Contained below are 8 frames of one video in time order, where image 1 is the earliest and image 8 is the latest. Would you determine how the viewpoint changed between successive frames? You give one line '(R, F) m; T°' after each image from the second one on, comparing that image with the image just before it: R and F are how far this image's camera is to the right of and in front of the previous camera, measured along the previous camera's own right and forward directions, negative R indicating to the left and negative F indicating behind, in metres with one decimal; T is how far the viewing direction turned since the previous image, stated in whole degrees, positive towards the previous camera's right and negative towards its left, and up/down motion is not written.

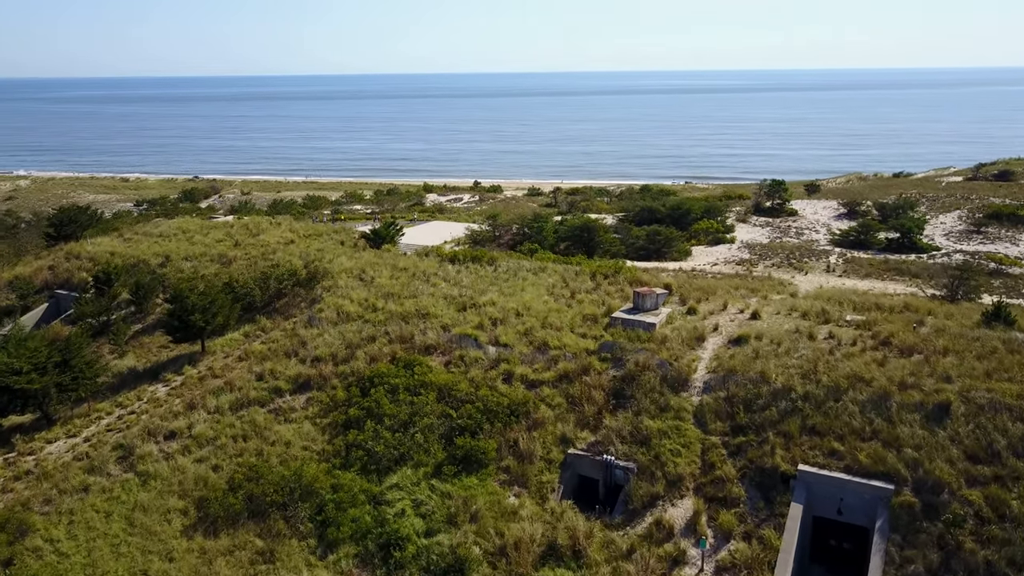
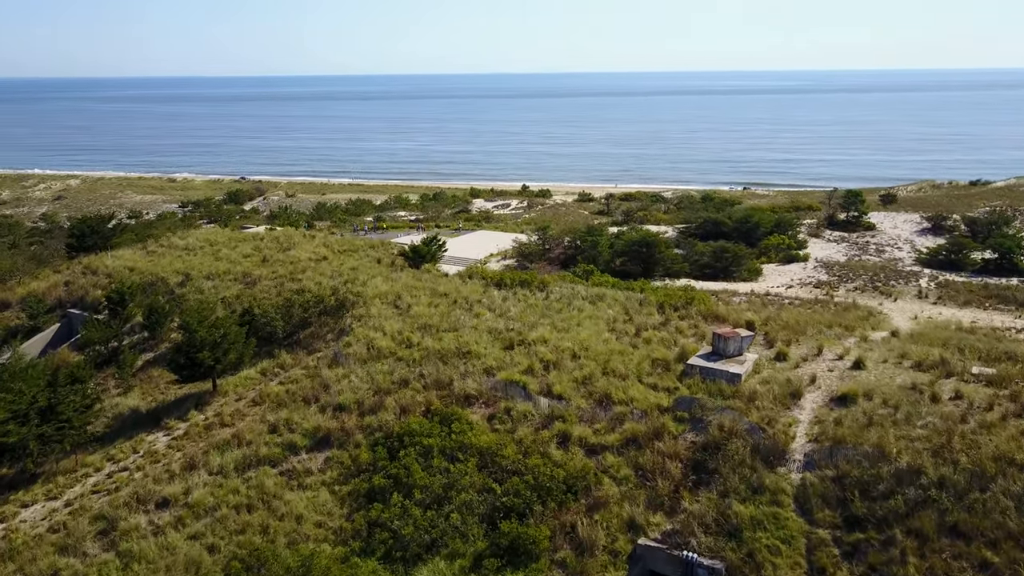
(-0.2, +2.4) m; -3°
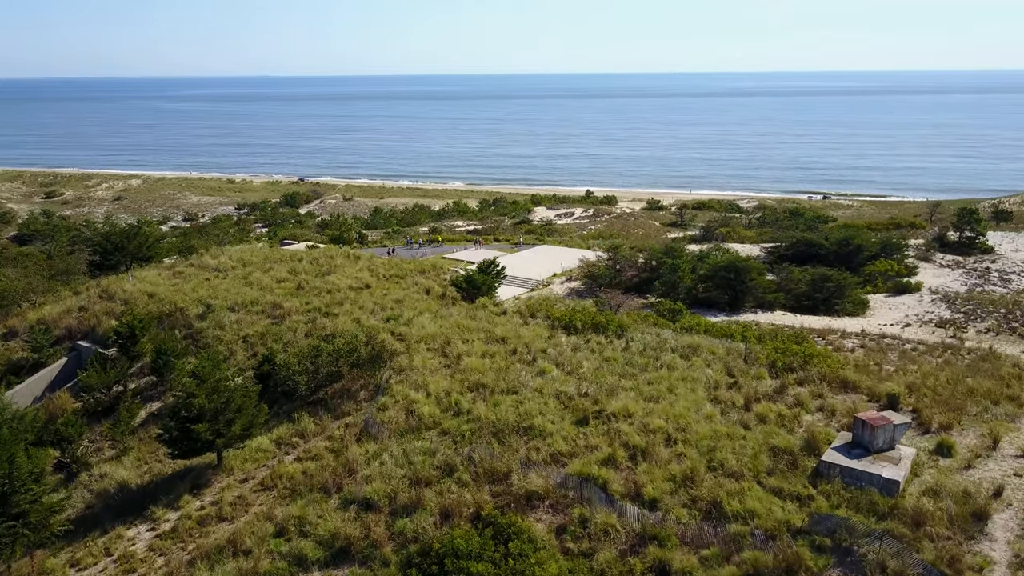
(-0.3, +3.1) m; -4°
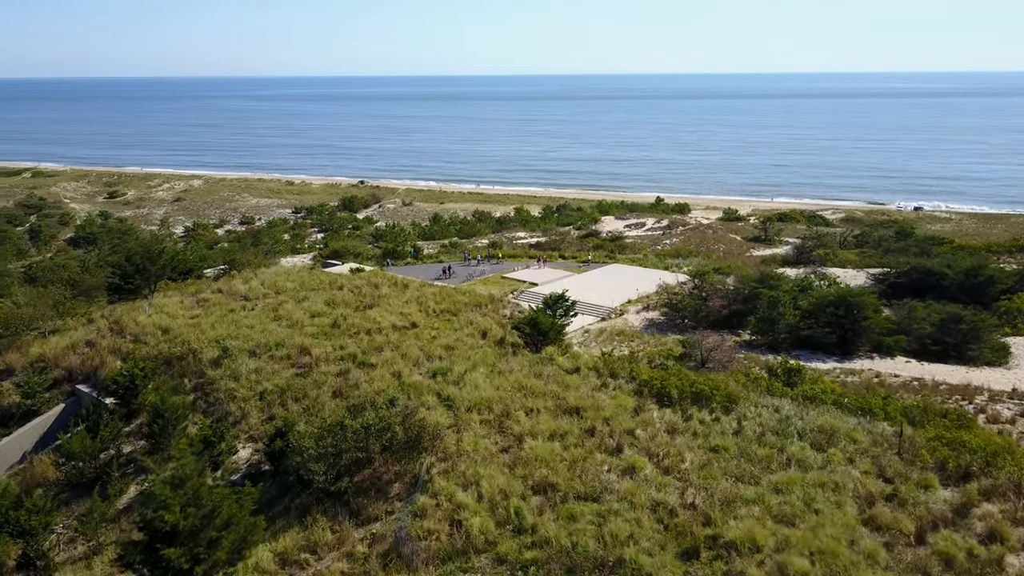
(-0.3, +3.1) m; -4°
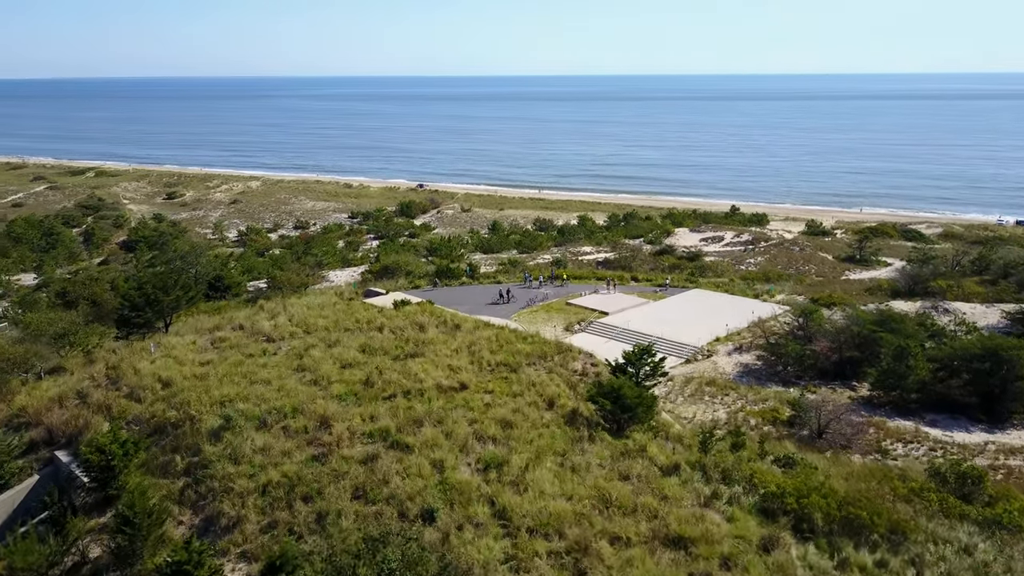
(-0.3, +3.2) m; -4°
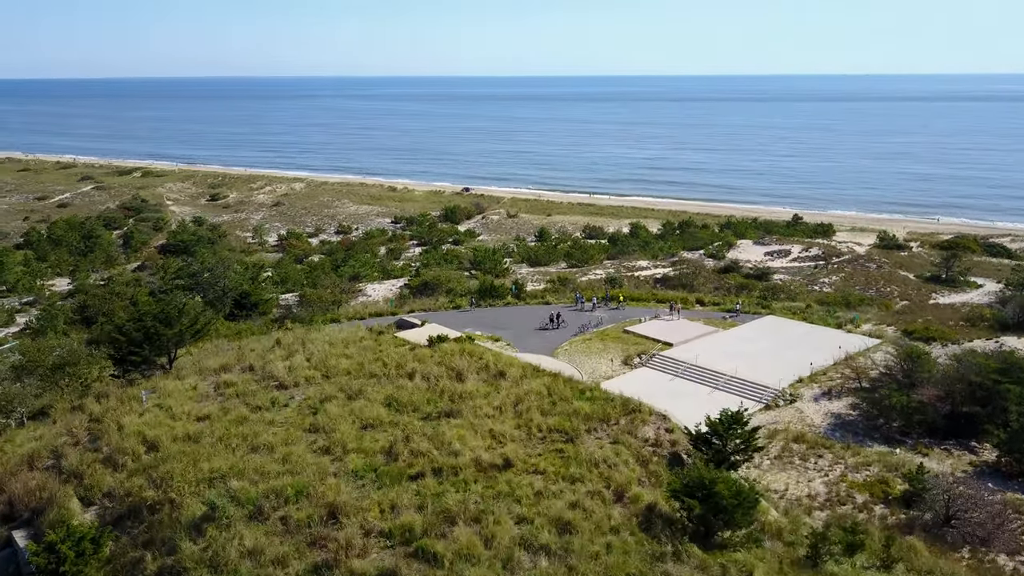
(-0.2, +2.5) m; -3°
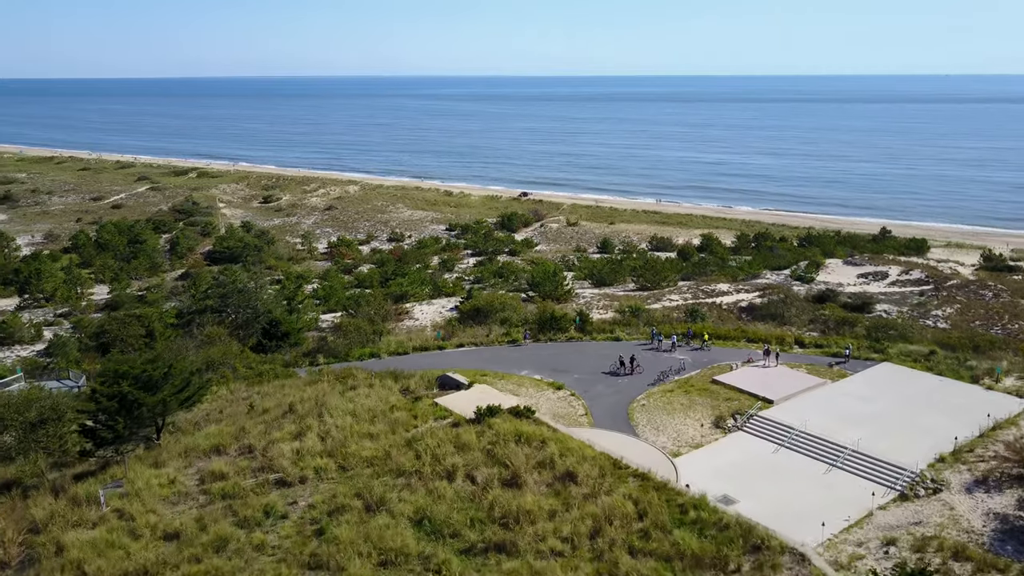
(-0.3, +3.3) m; -4°
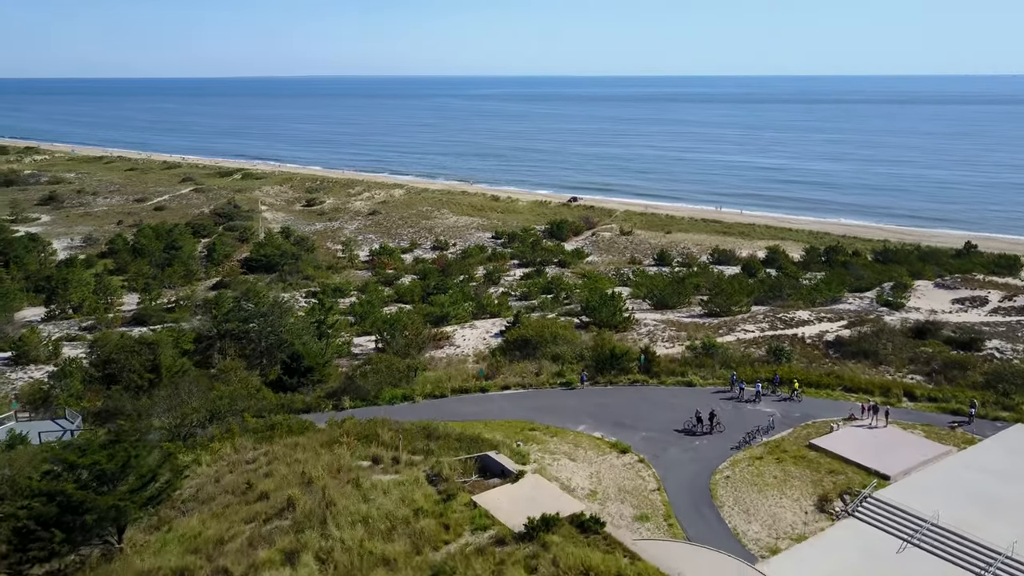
(-0.2, +2.9) m; -3°
